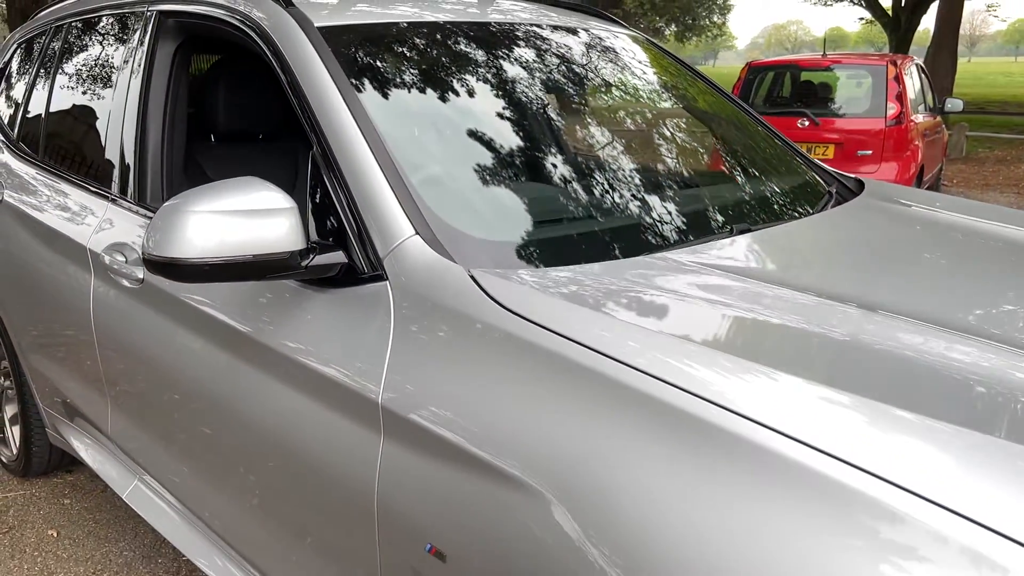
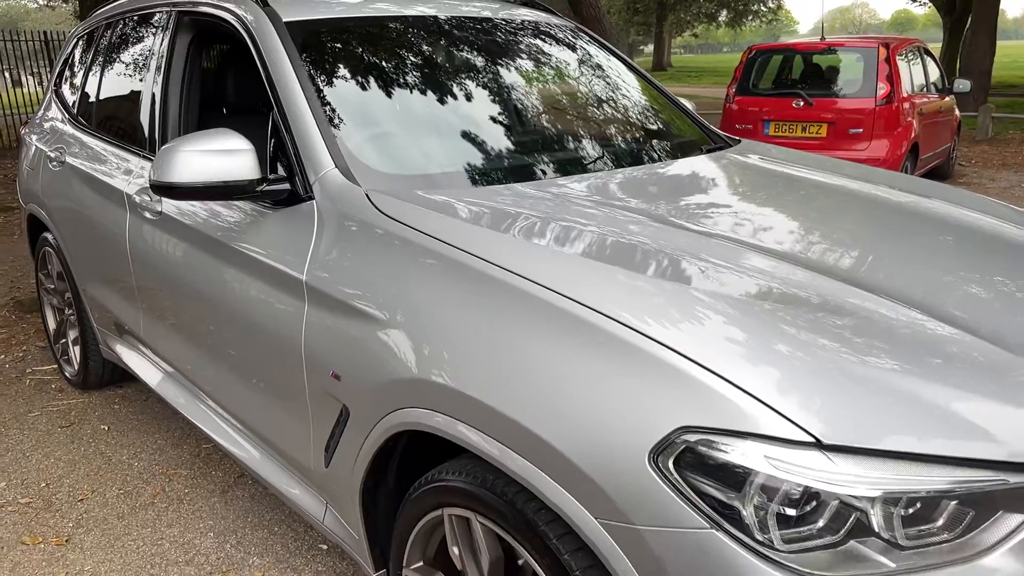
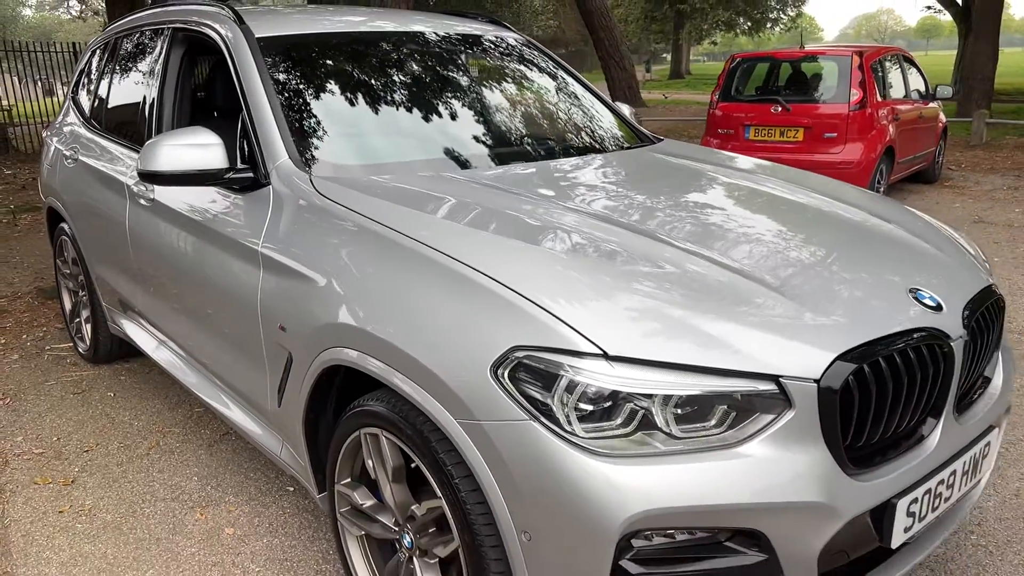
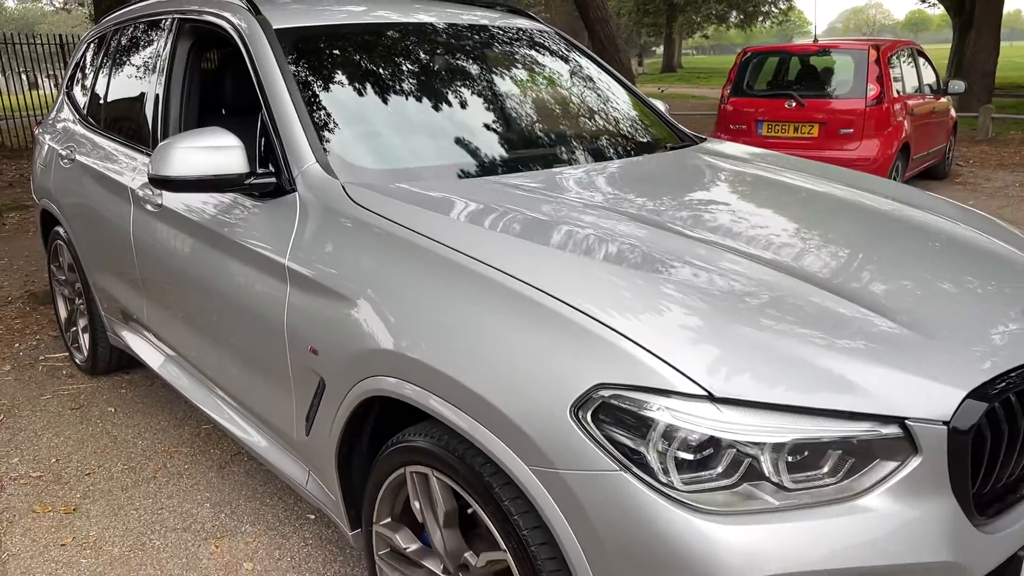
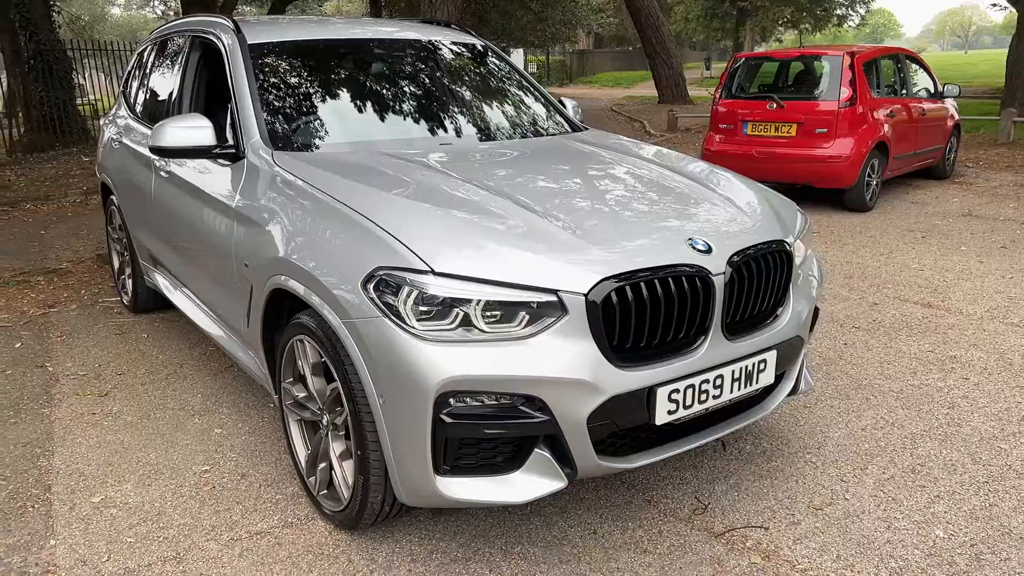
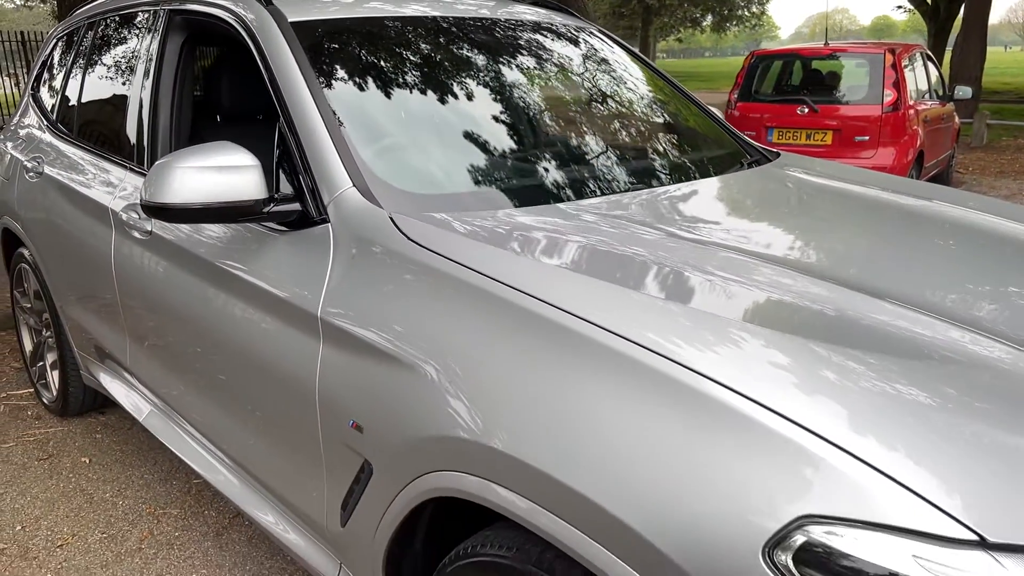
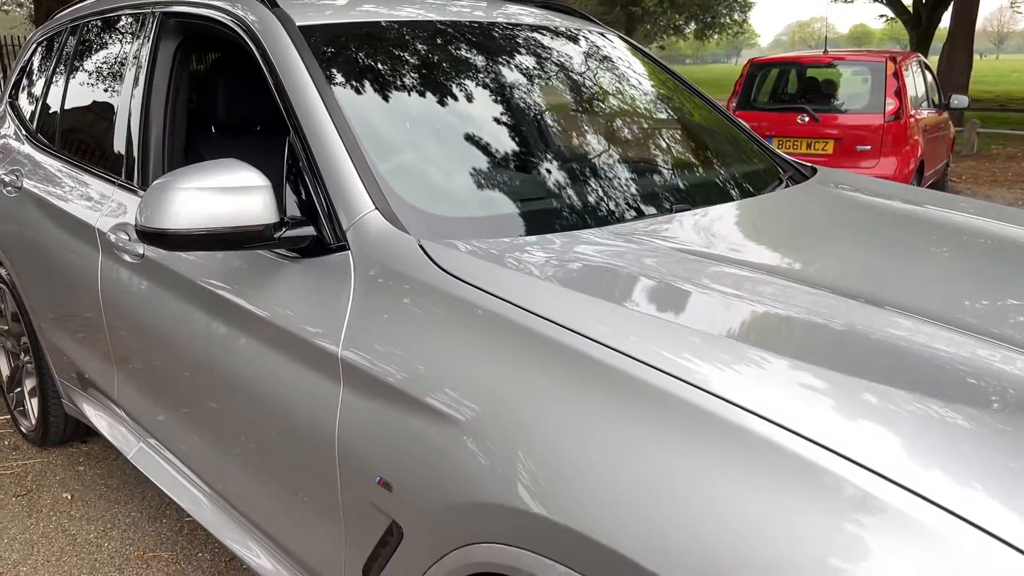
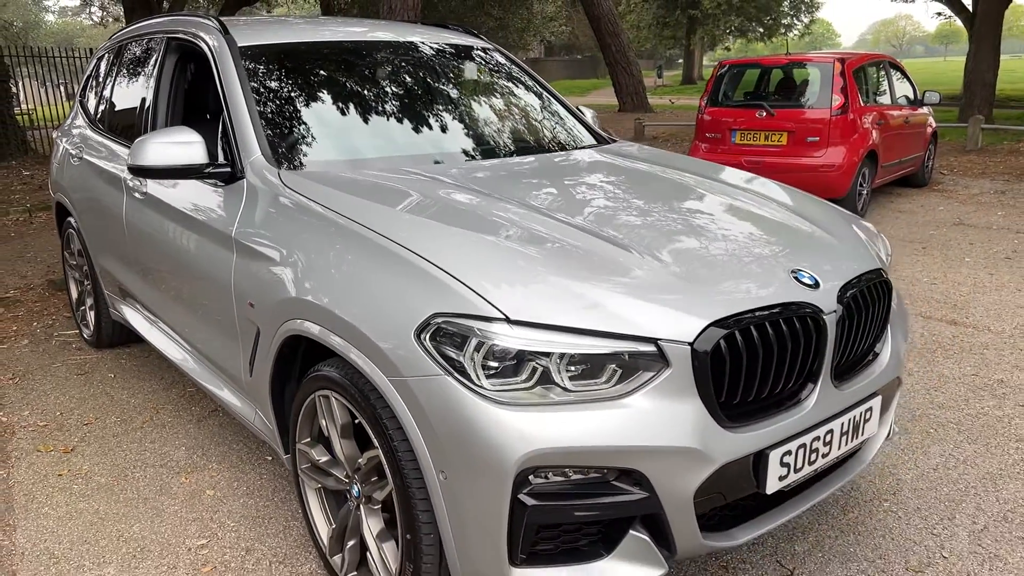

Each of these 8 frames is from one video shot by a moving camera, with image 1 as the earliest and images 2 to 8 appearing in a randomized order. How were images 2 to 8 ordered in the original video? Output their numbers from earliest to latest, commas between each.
7, 6, 2, 4, 3, 8, 5
